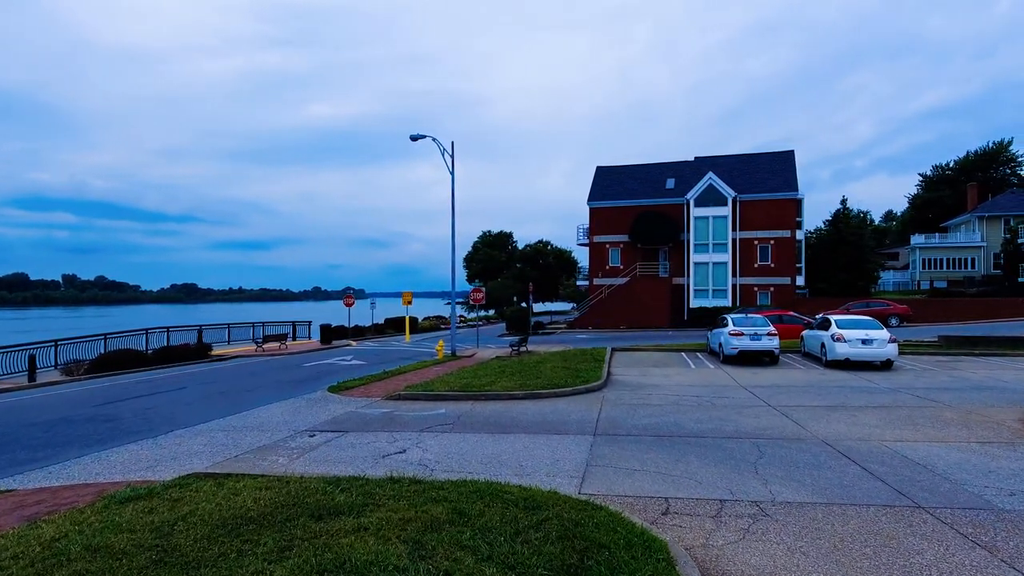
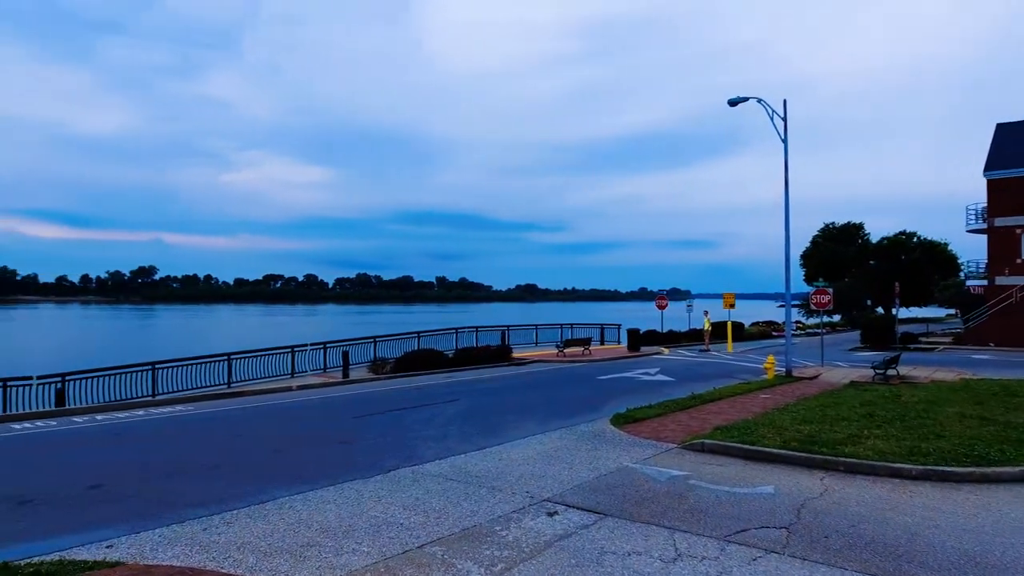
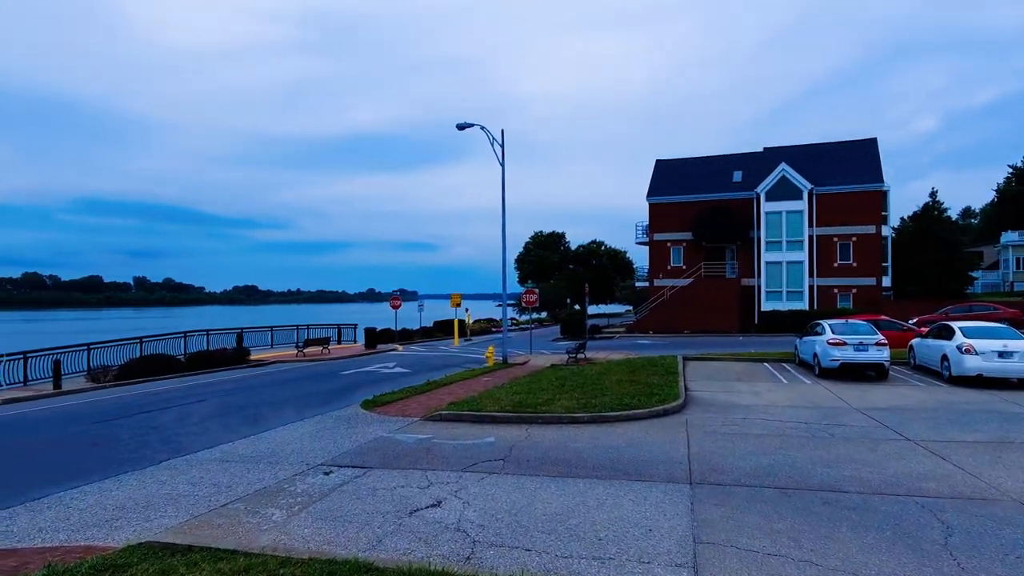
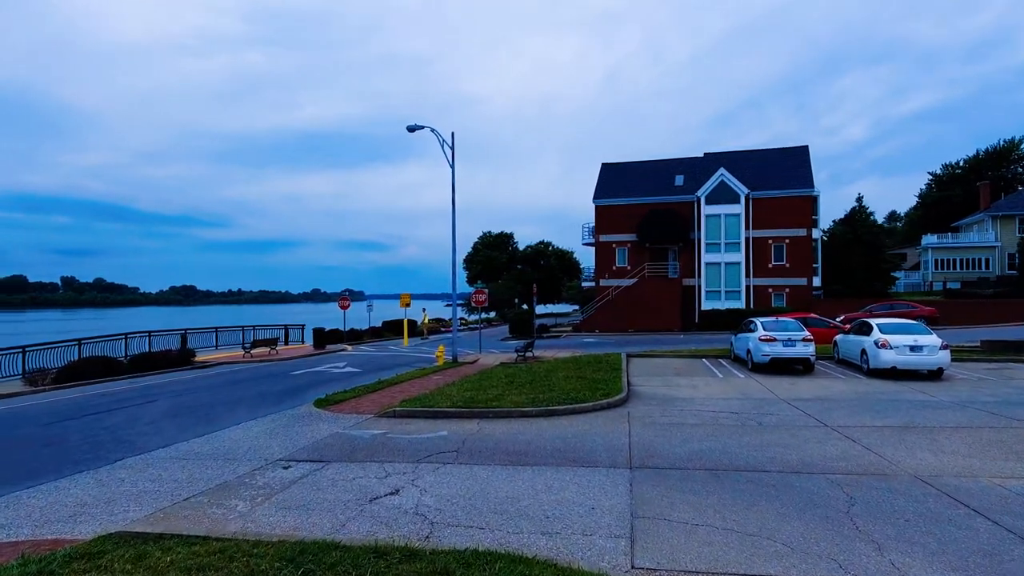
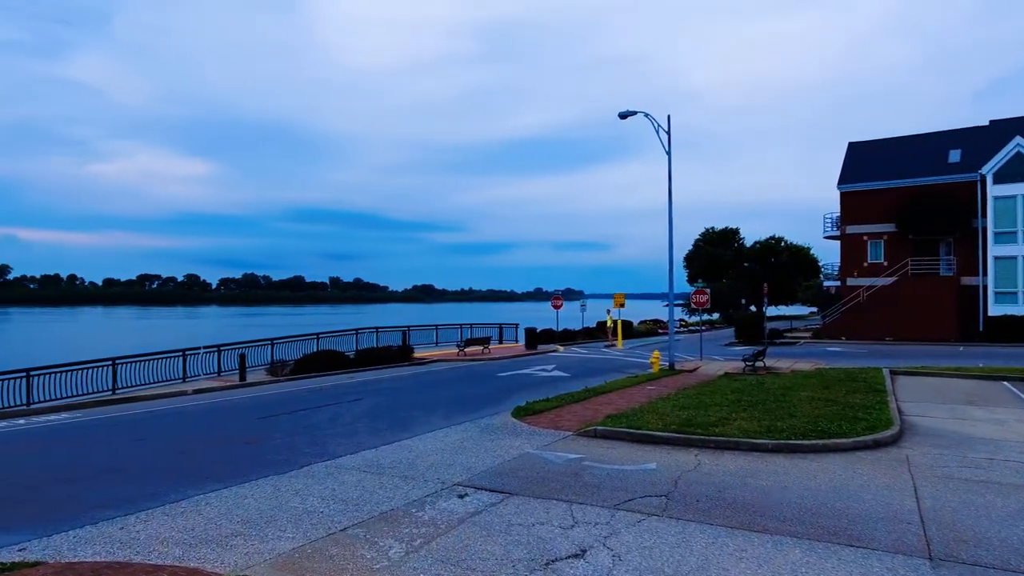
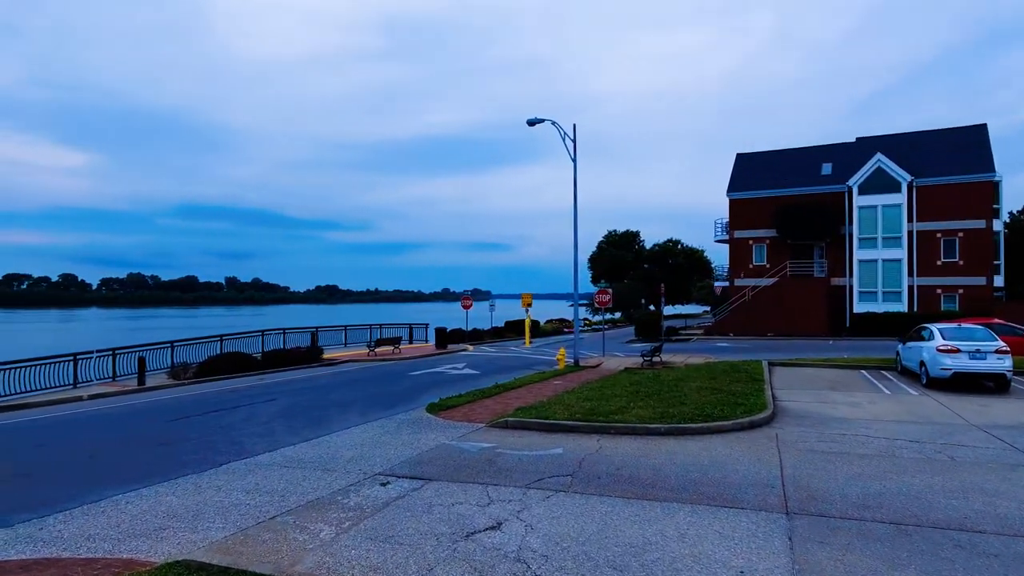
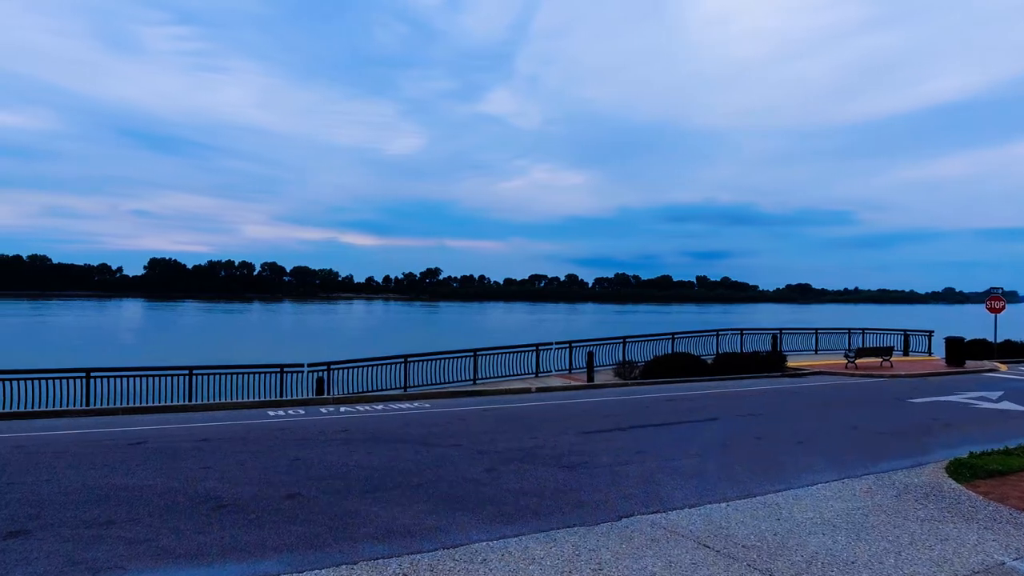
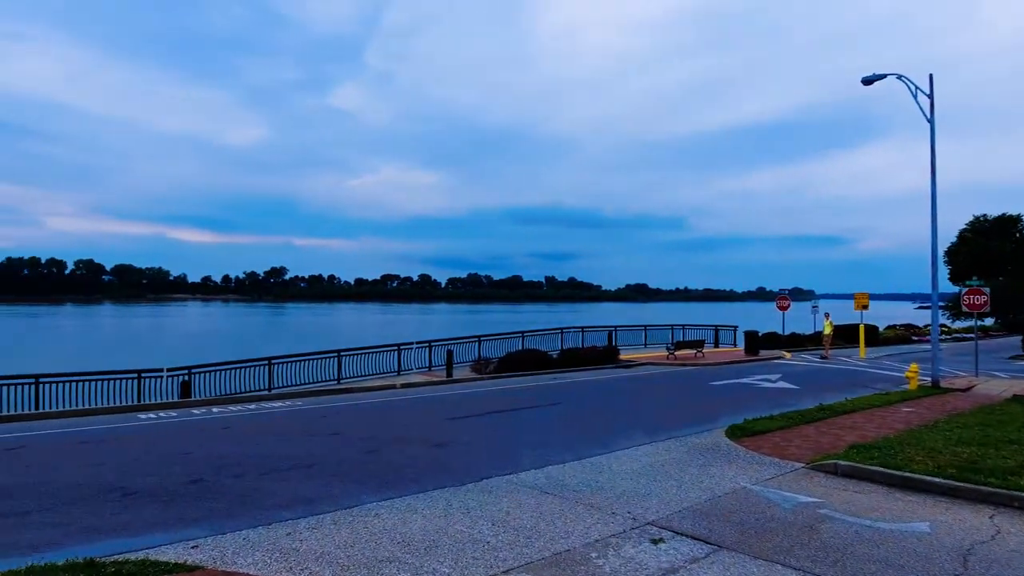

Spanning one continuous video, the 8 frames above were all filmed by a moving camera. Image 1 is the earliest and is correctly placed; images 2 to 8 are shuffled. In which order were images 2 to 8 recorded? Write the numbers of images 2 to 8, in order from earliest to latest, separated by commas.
4, 3, 6, 5, 2, 8, 7
